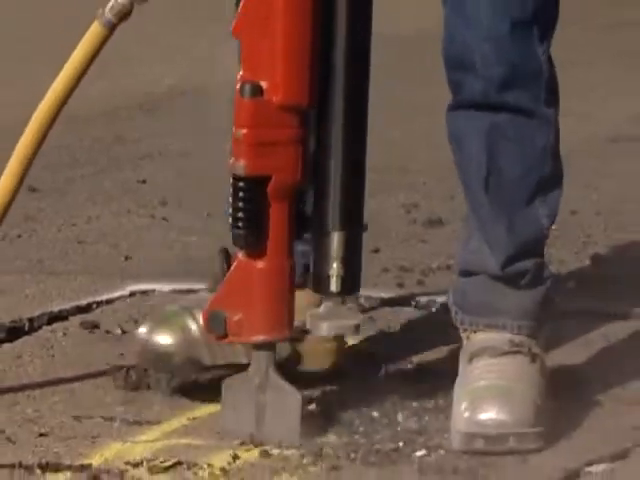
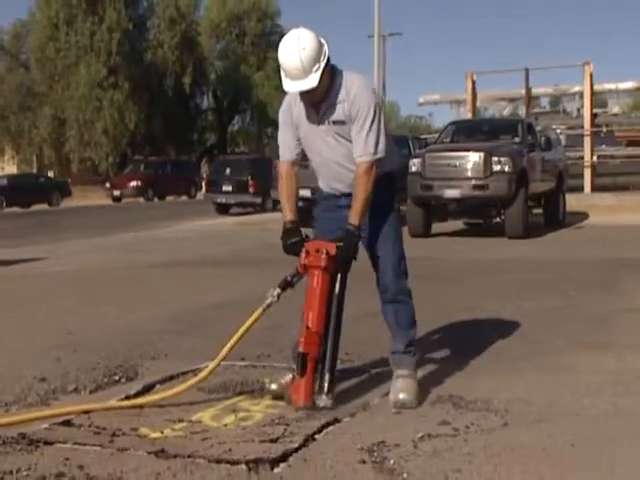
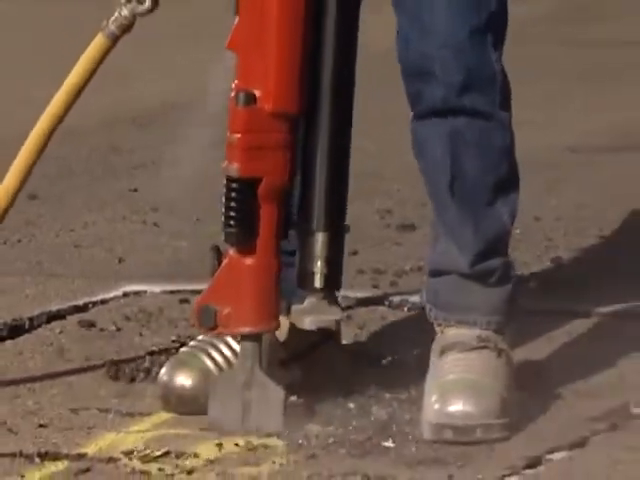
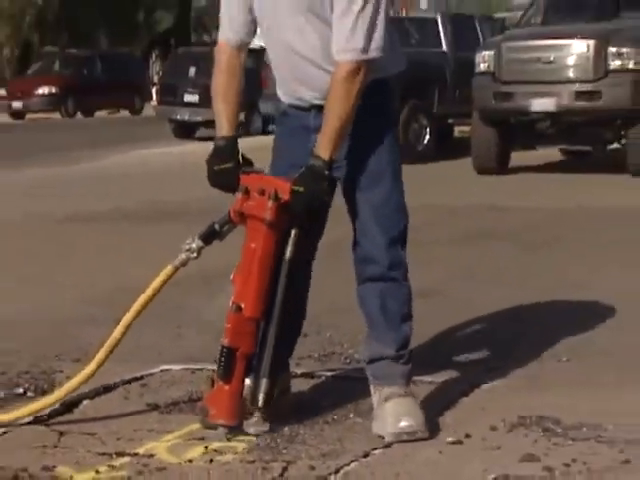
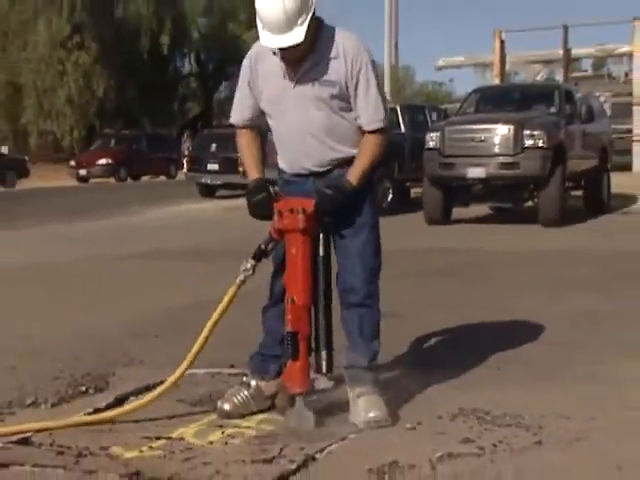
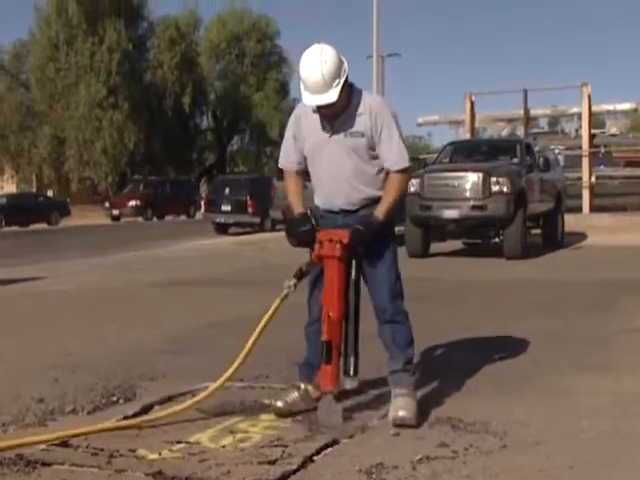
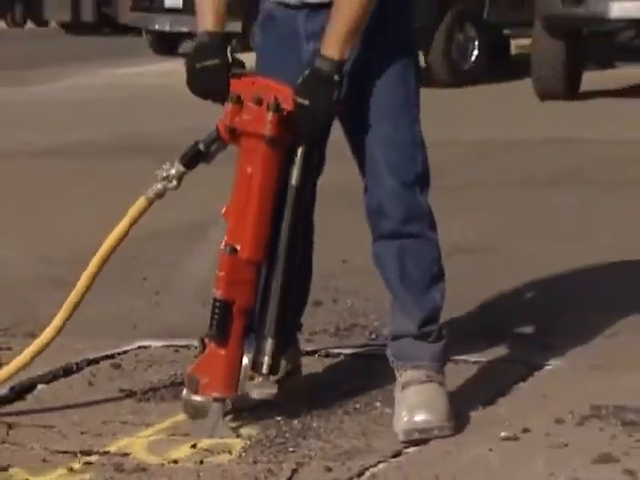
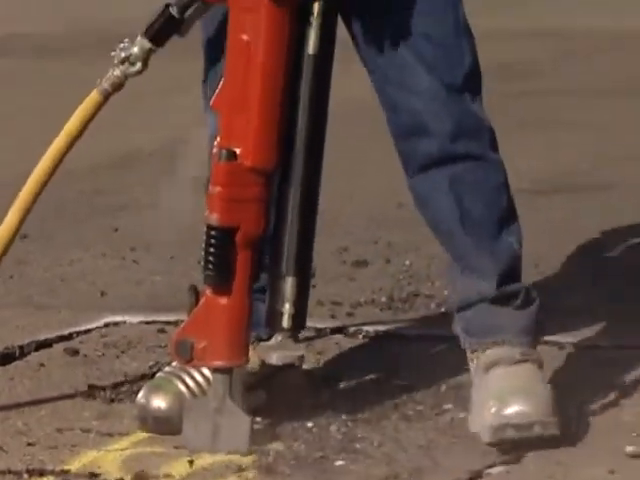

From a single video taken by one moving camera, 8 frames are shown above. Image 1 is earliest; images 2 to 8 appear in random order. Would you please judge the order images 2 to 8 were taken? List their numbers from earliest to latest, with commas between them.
3, 8, 7, 4, 5, 2, 6
